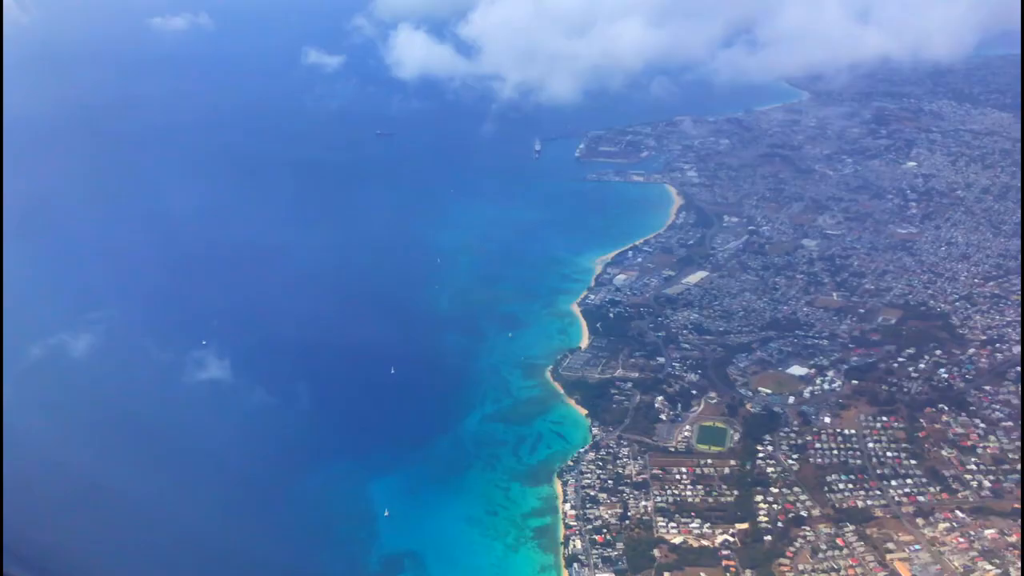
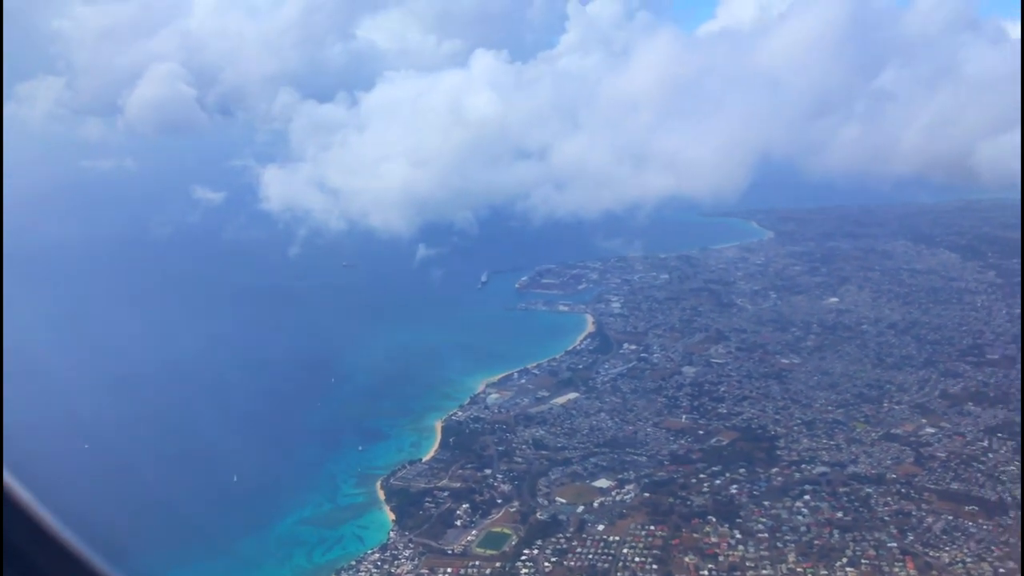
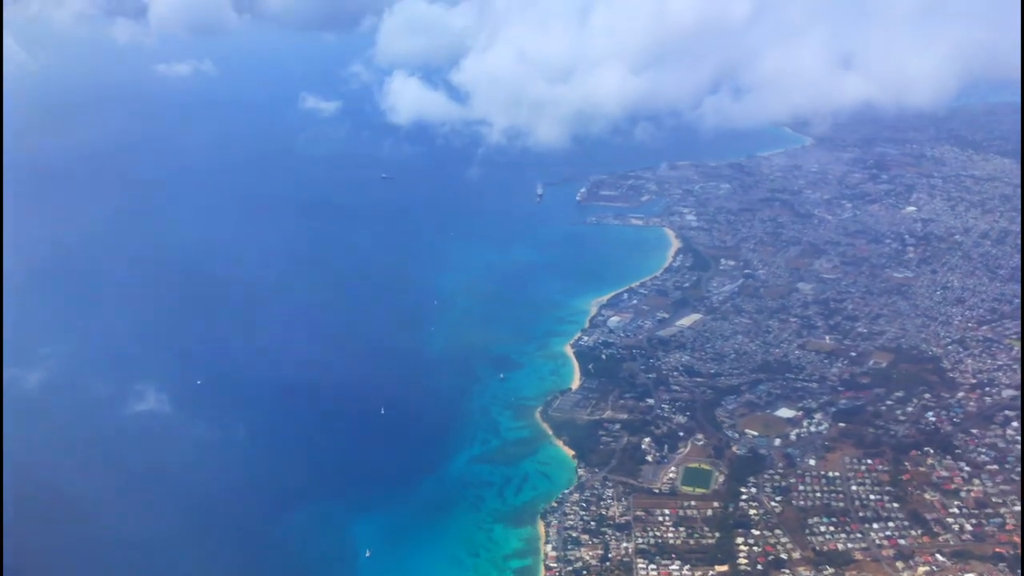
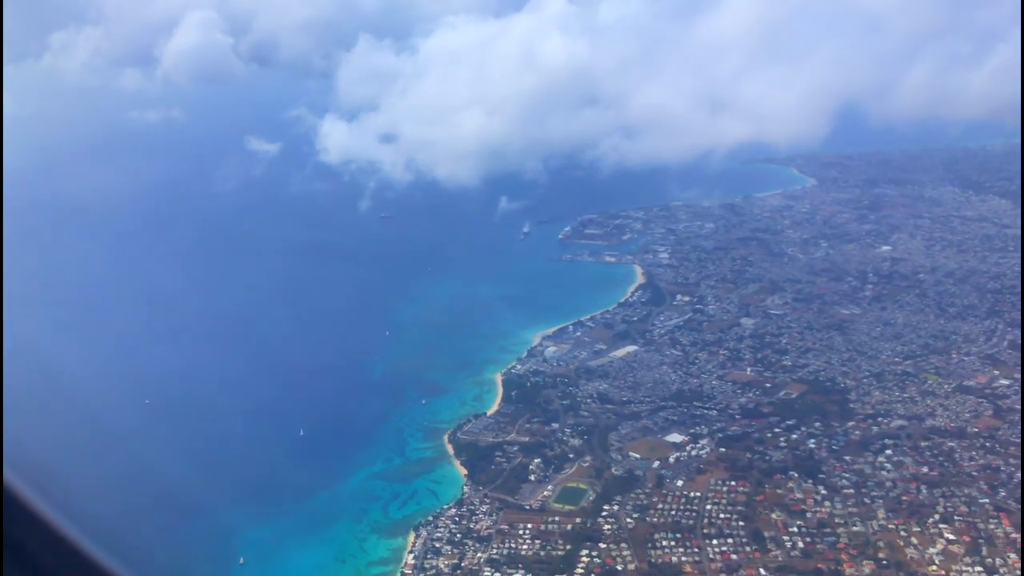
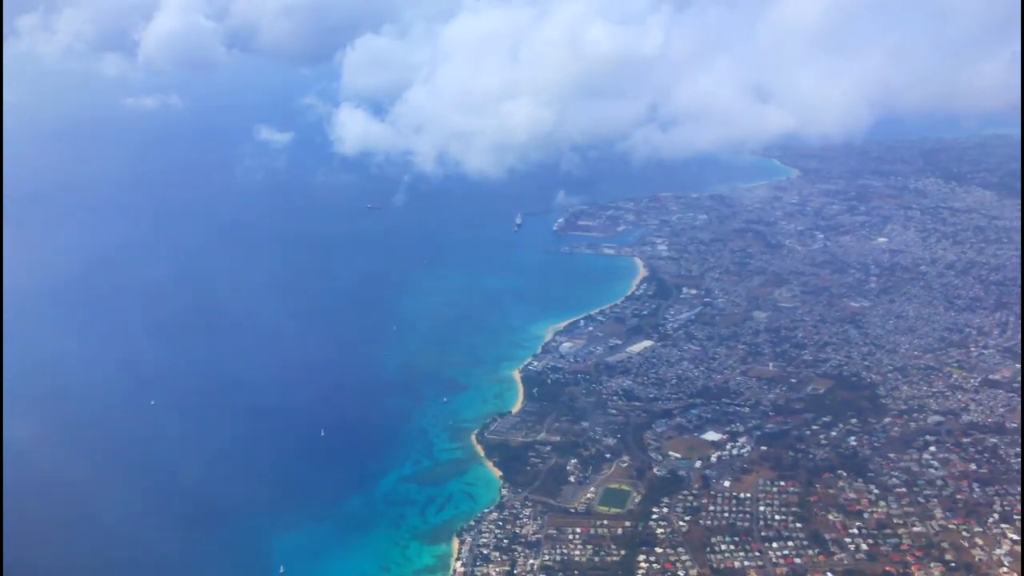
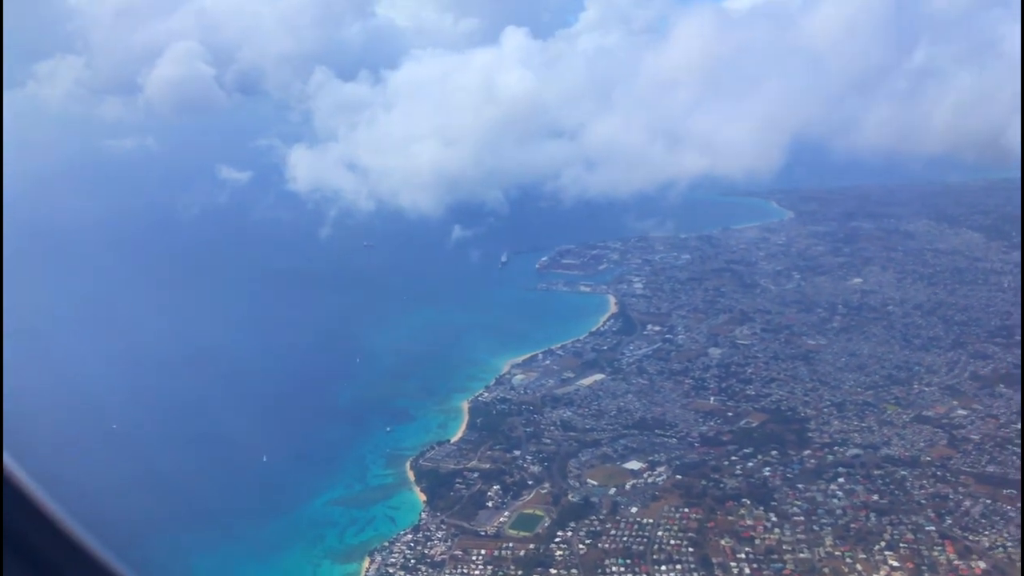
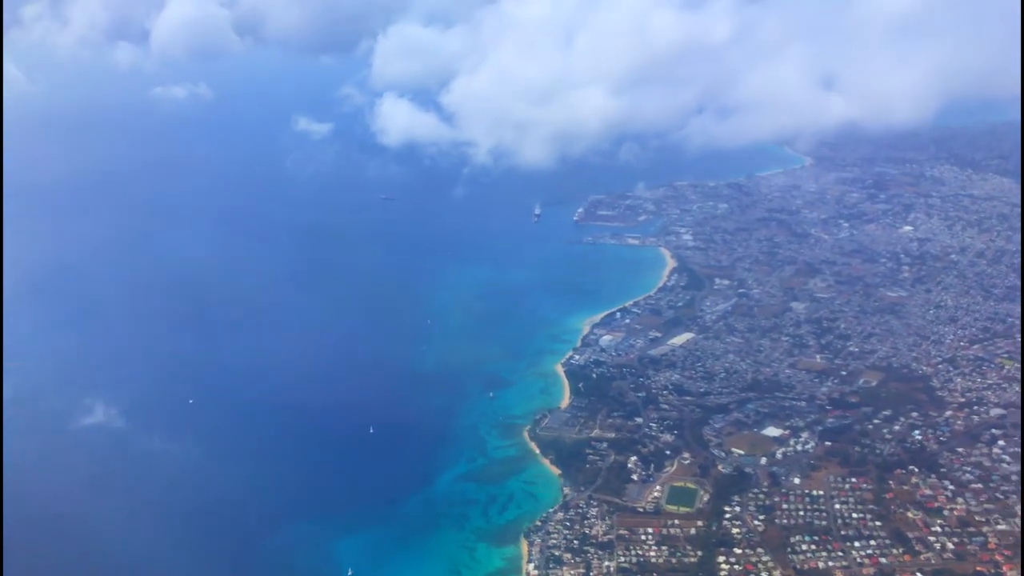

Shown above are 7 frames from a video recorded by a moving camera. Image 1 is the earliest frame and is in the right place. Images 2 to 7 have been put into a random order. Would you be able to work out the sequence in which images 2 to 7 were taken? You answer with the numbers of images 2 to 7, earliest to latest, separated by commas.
3, 7, 5, 4, 6, 2
